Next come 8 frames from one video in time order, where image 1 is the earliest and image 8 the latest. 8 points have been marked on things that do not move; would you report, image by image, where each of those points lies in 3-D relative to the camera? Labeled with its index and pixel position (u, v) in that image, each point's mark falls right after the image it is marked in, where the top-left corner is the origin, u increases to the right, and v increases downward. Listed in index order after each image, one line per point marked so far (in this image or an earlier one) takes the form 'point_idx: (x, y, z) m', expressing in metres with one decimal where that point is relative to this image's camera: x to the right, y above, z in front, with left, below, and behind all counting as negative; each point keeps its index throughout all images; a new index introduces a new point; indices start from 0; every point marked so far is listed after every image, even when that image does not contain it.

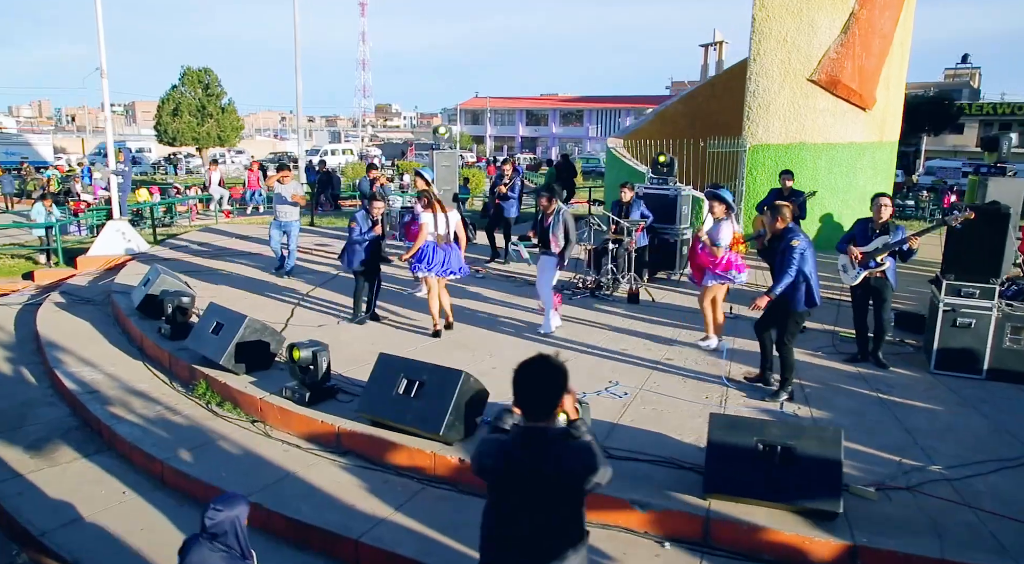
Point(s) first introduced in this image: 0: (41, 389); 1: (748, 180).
0: (-4.2, -0.9, +6.2) m
1: (+4.1, +1.7, +12.2) m
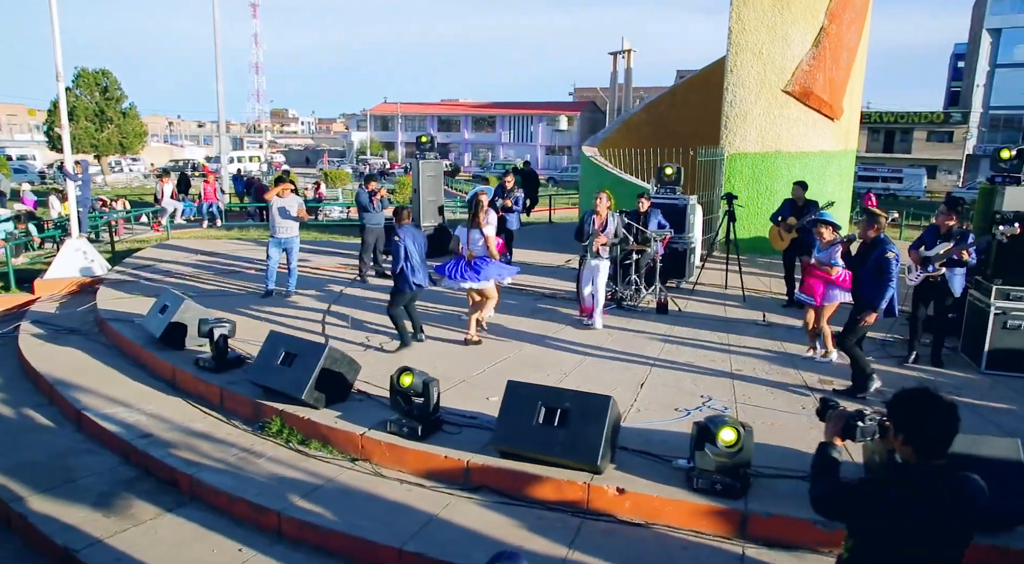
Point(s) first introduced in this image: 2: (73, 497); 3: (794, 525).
0: (-3.5, -1.2, +5.5) m
1: (+3.8, +1.6, +12.5) m
2: (-2.9, -1.4, +4.6) m
3: (+1.6, -1.4, +3.8) m
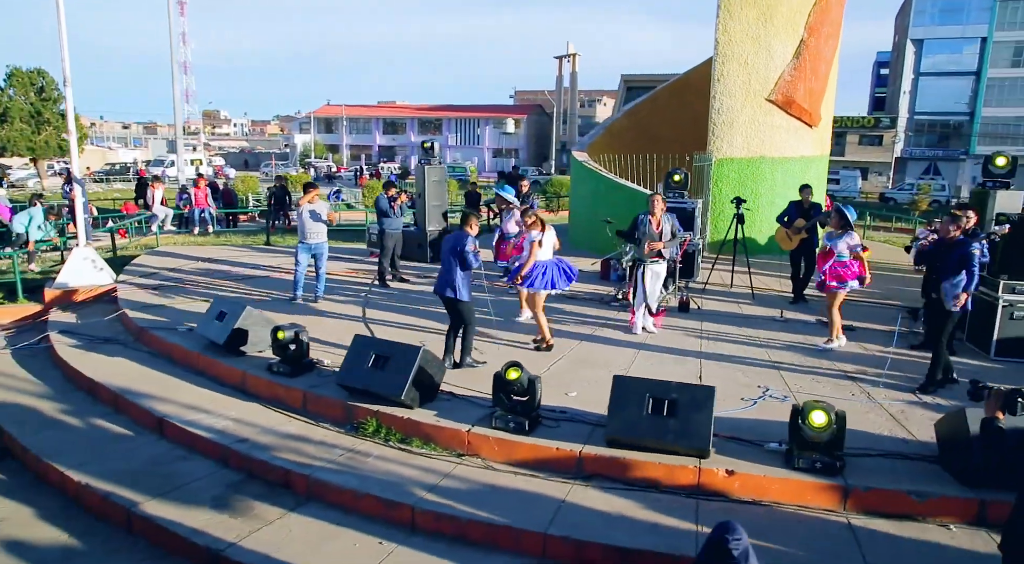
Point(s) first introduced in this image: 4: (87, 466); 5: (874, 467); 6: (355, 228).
0: (-2.8, -1.3, +5.5) m
1: (+3.8, +1.7, +13.1) m
2: (-2.1, -1.4, +4.6) m
3: (+2.3, -1.3, +4.3) m
4: (-3.1, -1.3, +5.1) m
5: (+2.4, -1.2, +4.6) m
6: (-3.4, +1.1, +15.3) m
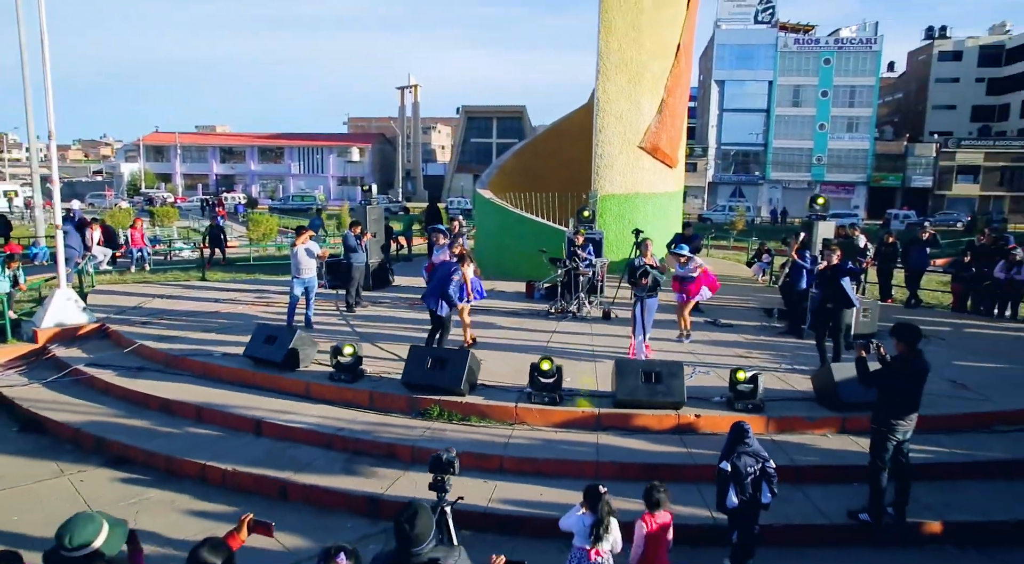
0: (-2.5, -1.6, +6.9) m
1: (+2.0, +1.3, +15.9) m
2: (-1.6, -1.7, +6.2) m
3: (+2.8, -1.4, +6.9) m
4: (-2.7, -1.6, +6.4) m
5: (+2.8, -1.3, +7.2) m
6: (-5.4, +0.4, +16.3) m
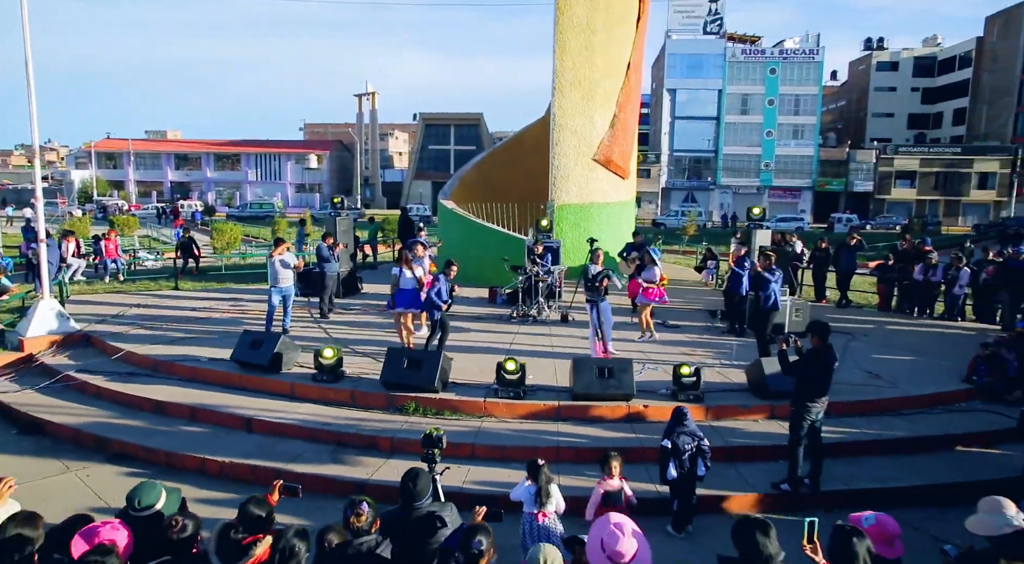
0: (-2.8, -1.7, +7.5) m
1: (+1.1, +1.2, +16.8) m
2: (-1.9, -1.8, +6.9) m
3: (+2.4, -1.4, +7.8) m
4: (-3.0, -1.7, +7.0) m
5: (+2.4, -1.3, +8.1) m
6: (-6.3, +0.2, +16.8) m
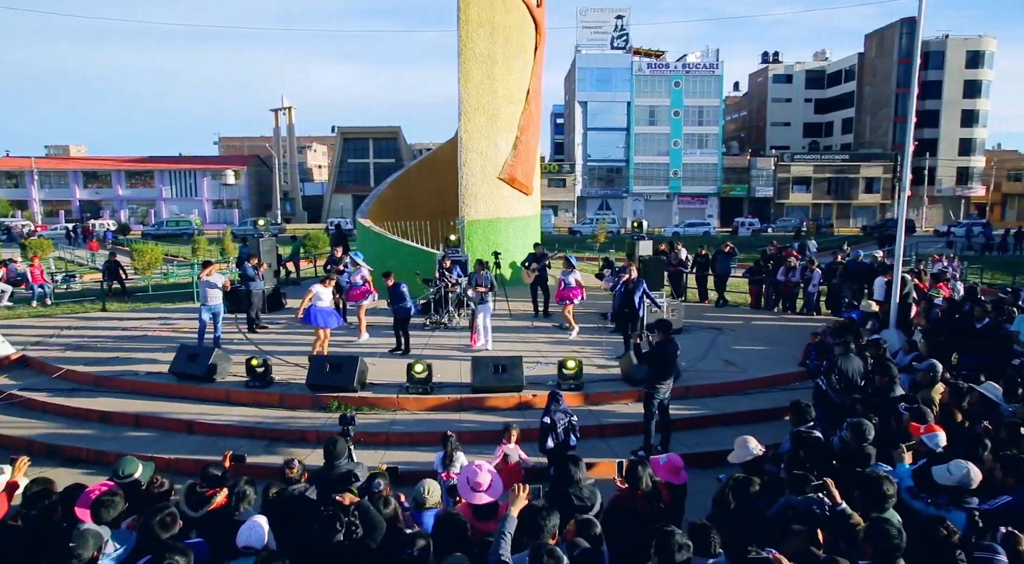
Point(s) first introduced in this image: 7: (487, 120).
0: (-4.0, -1.9, +8.6) m
1: (-1.1, +0.9, +18.3) m
2: (-3.0, -2.0, +8.0) m
3: (+1.2, -1.5, +9.4) m
4: (-4.1, -2.0, +8.1) m
5: (+1.2, -1.4, +9.7) m
6: (-8.5, -0.3, +17.5) m
7: (-0.6, +4.2, +18.0) m
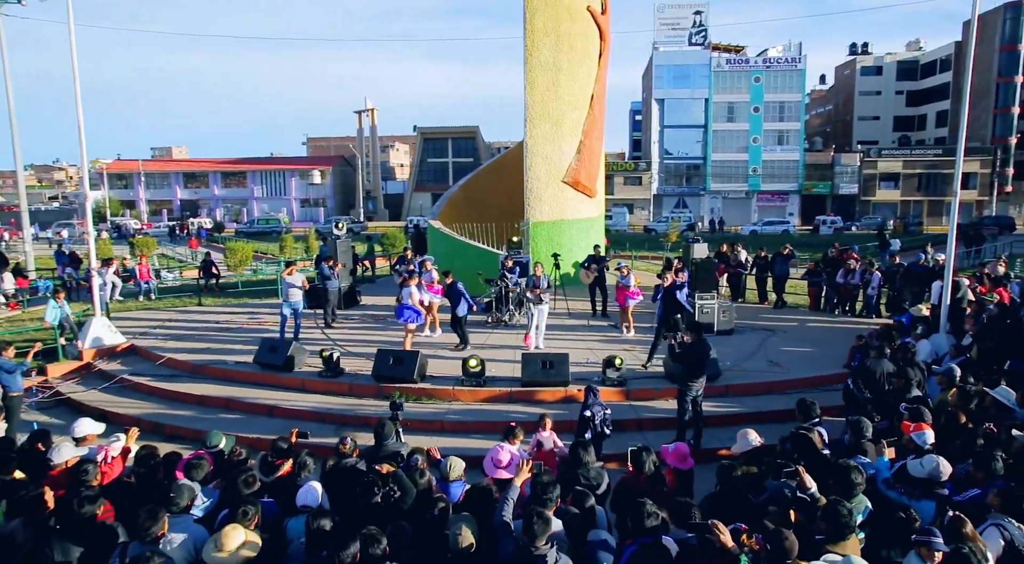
0: (-3.4, -1.9, +9.7) m
1: (+0.6, +1.0, +19.0) m
2: (-2.5, -2.0, +9.1) m
3: (+1.9, -1.6, +10.0) m
4: (-3.5, -2.0, +9.2) m
5: (+1.9, -1.5, +10.3) m
6: (-6.9, -0.2, +19.0) m
7: (+1.1, +4.2, +18.6) m
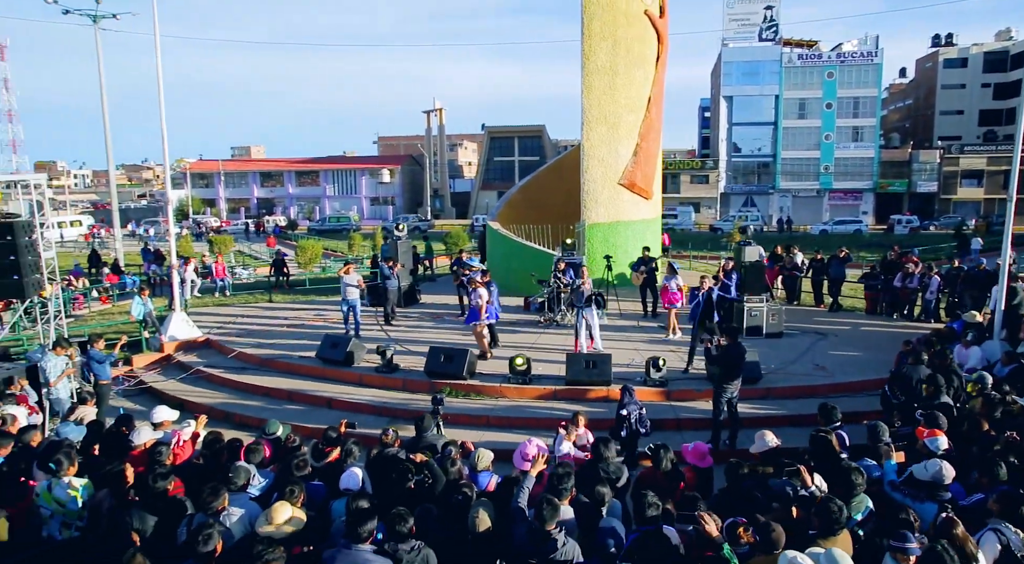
0: (-2.7, -1.9, +10.4) m
1: (+2.1, +0.9, +19.3) m
2: (-1.9, -2.0, +9.7) m
3: (+2.5, -1.6, +10.2) m
4: (-2.9, -2.0, +10.0) m
5: (+2.5, -1.5, +10.5) m
6: (-5.3, -0.1, +20.0) m
7: (+2.6, +4.1, +18.9) m
